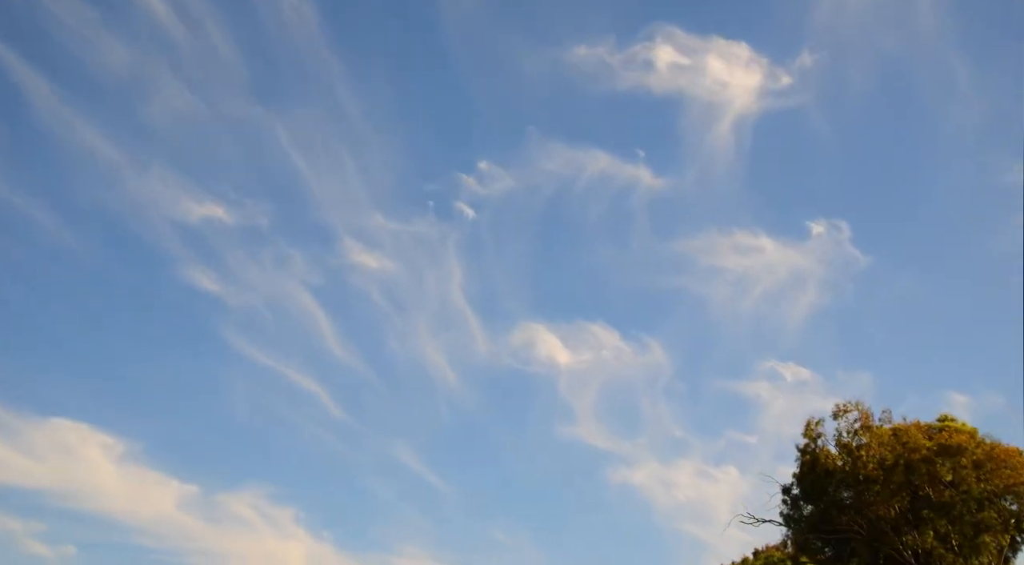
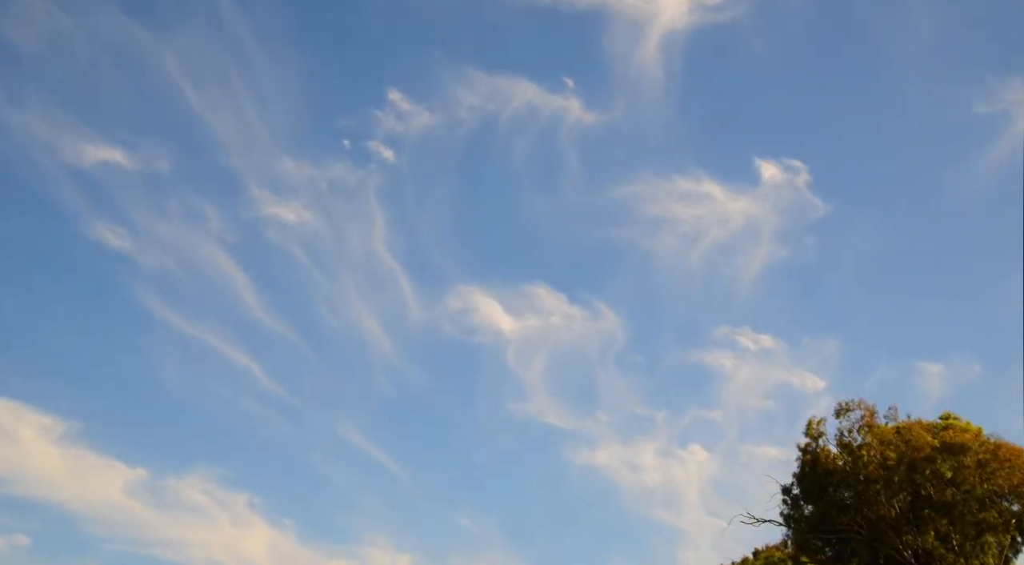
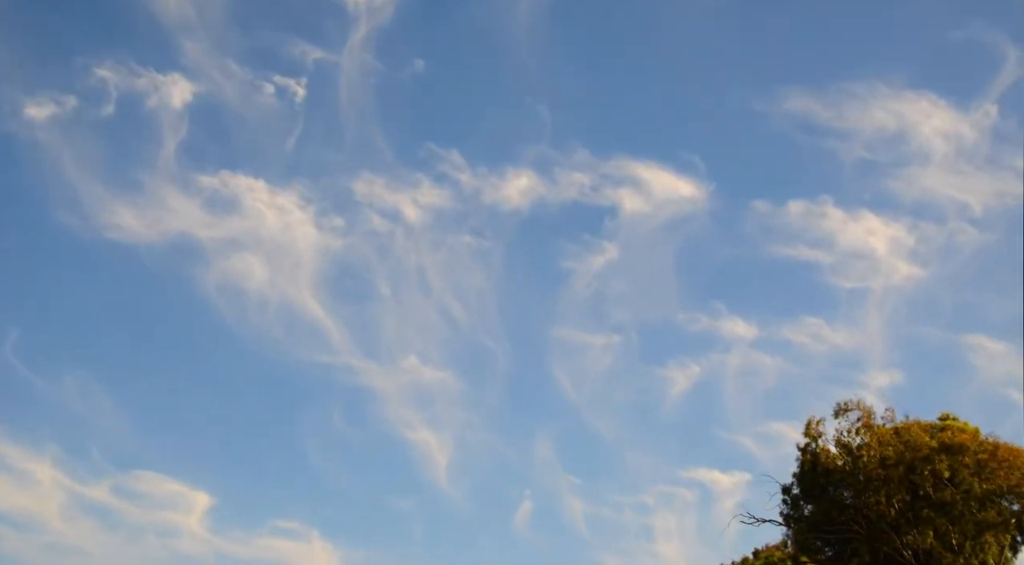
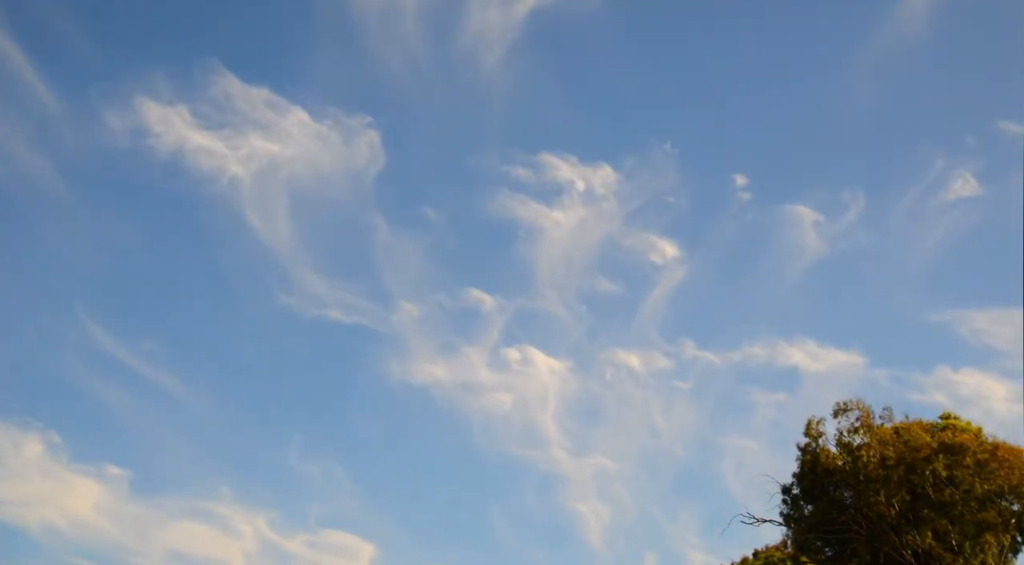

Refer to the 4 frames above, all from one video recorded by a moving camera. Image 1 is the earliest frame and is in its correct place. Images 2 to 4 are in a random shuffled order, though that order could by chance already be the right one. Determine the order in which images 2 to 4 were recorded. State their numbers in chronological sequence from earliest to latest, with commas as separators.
2, 4, 3
